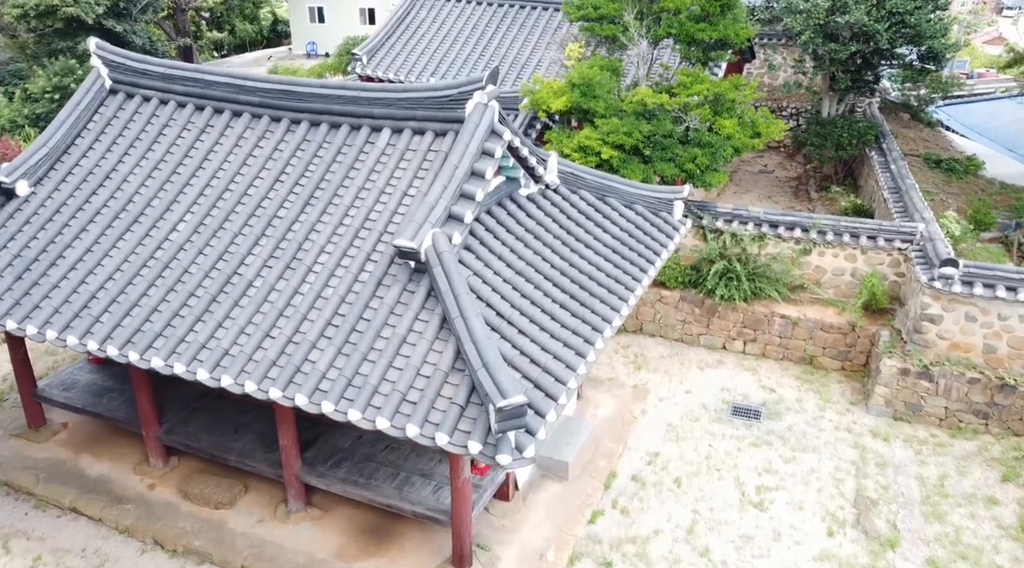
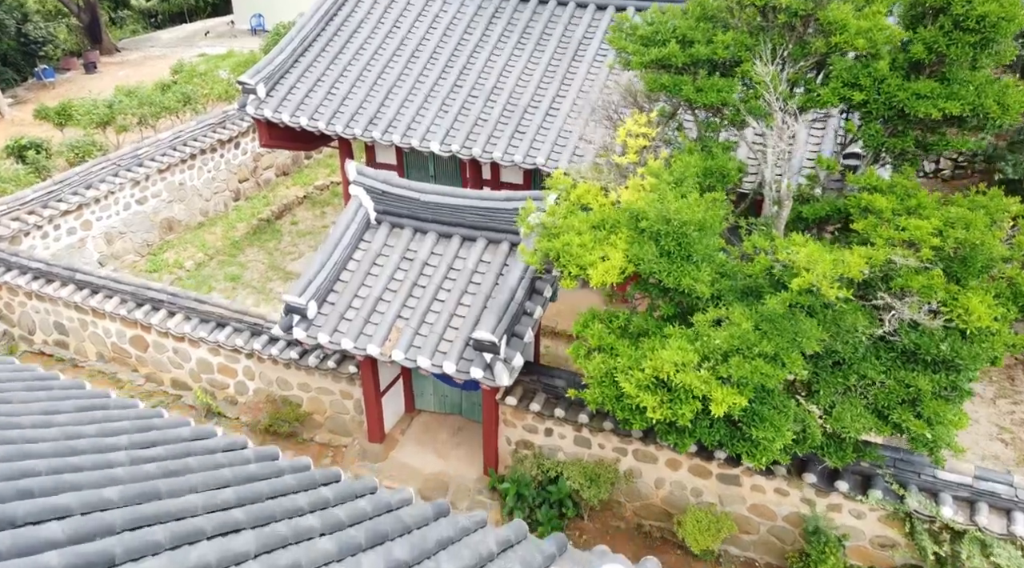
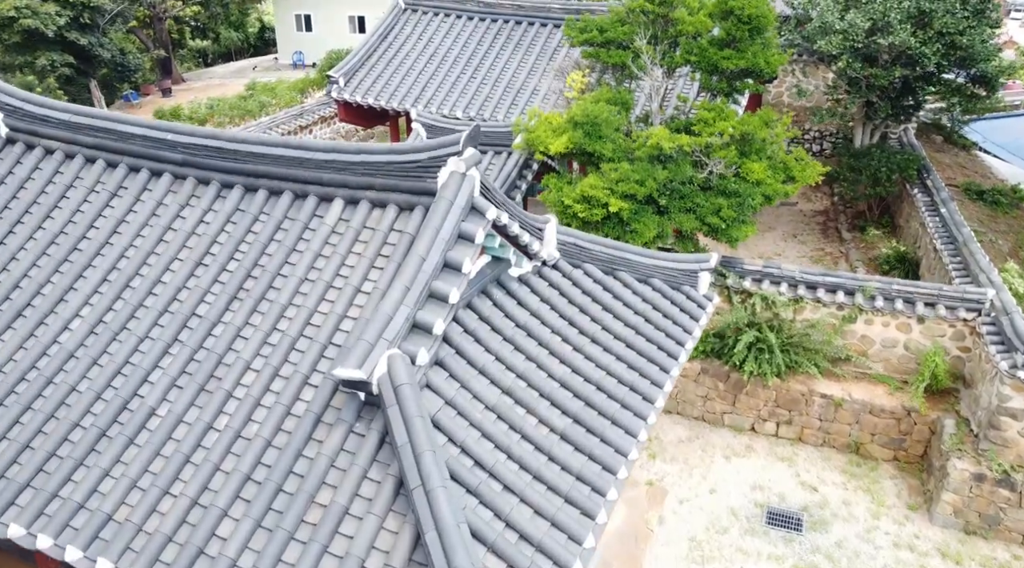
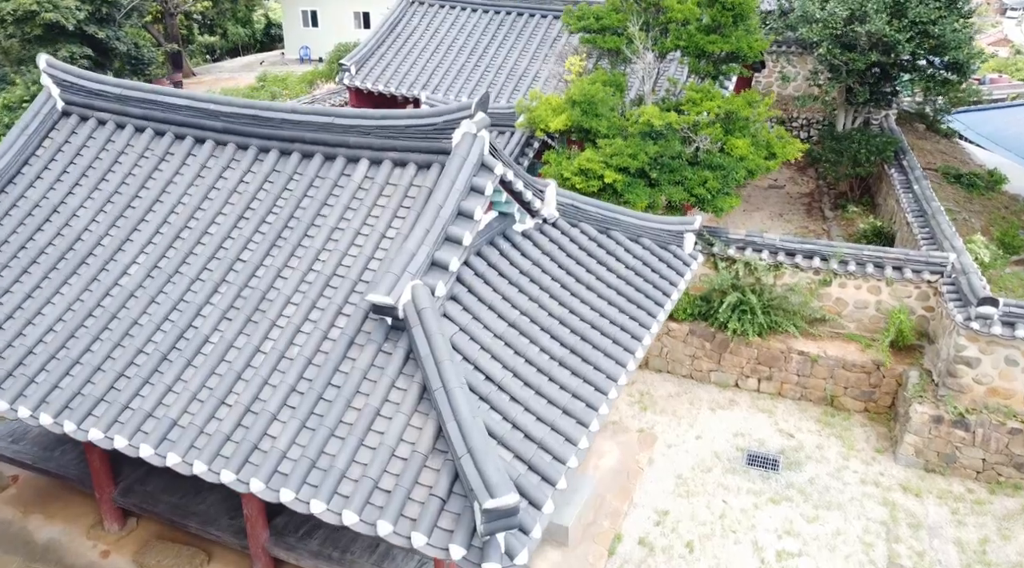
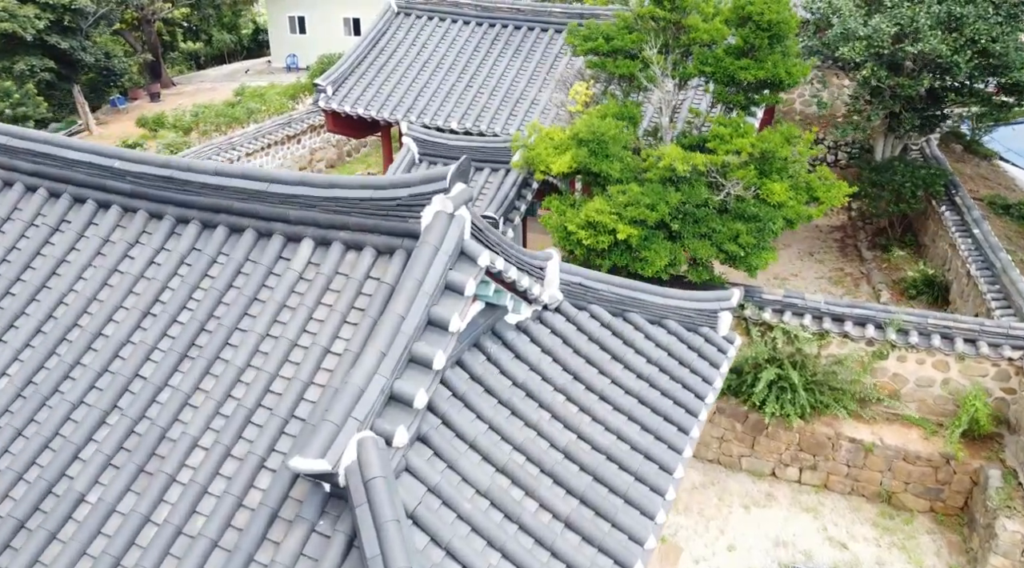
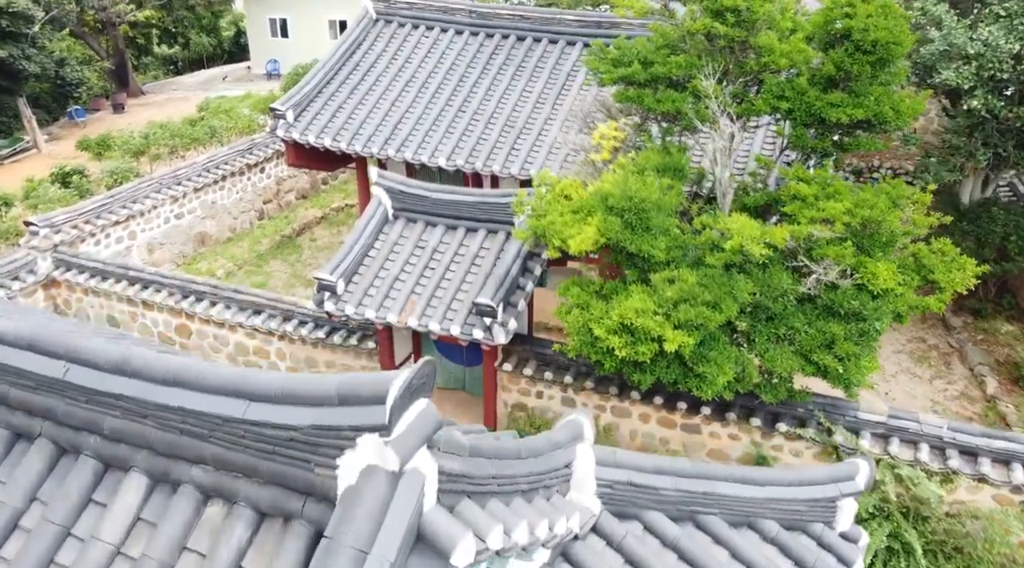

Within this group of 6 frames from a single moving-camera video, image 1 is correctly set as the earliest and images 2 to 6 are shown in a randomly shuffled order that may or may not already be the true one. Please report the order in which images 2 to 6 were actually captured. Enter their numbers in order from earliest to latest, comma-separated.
4, 3, 5, 6, 2
